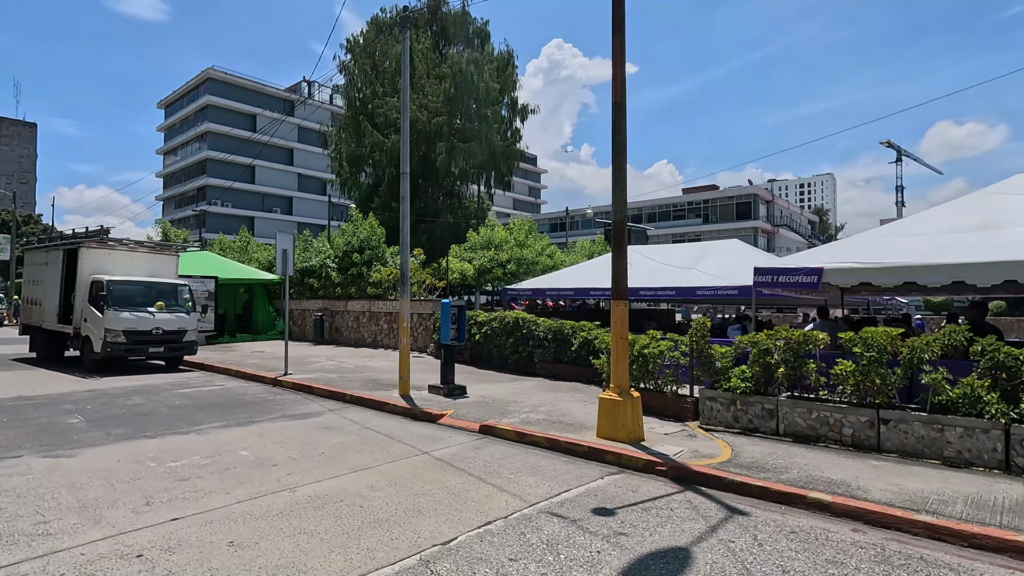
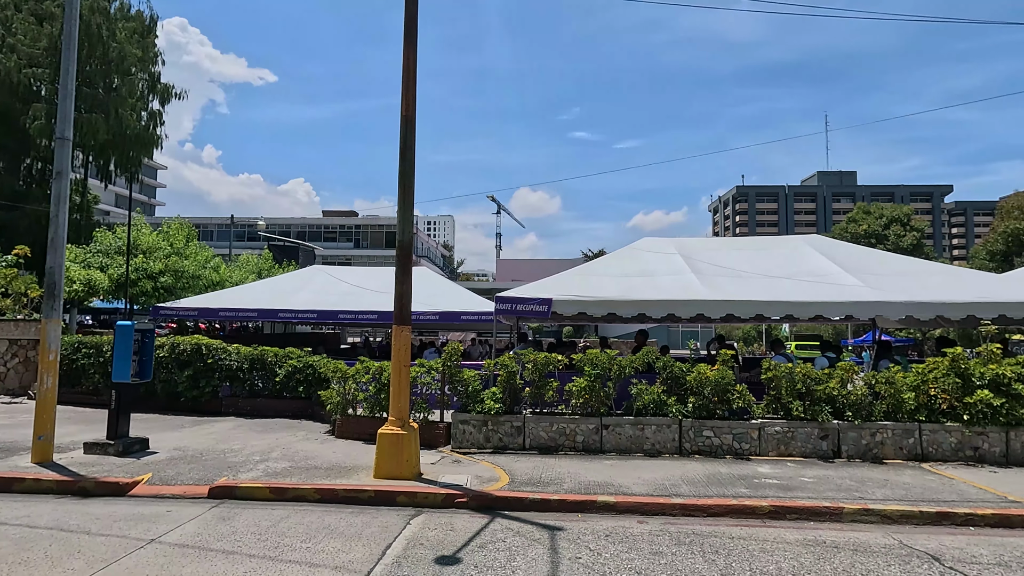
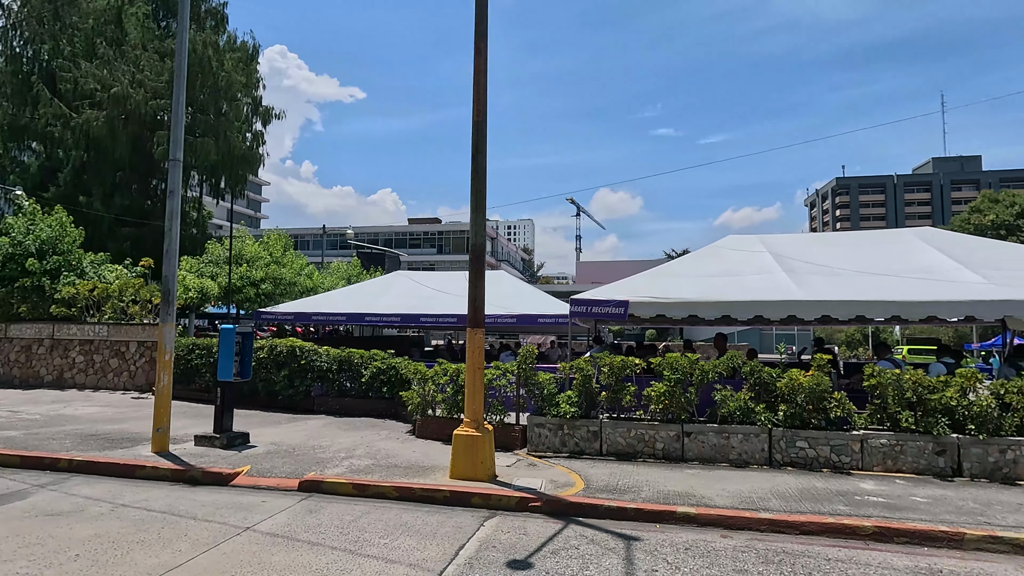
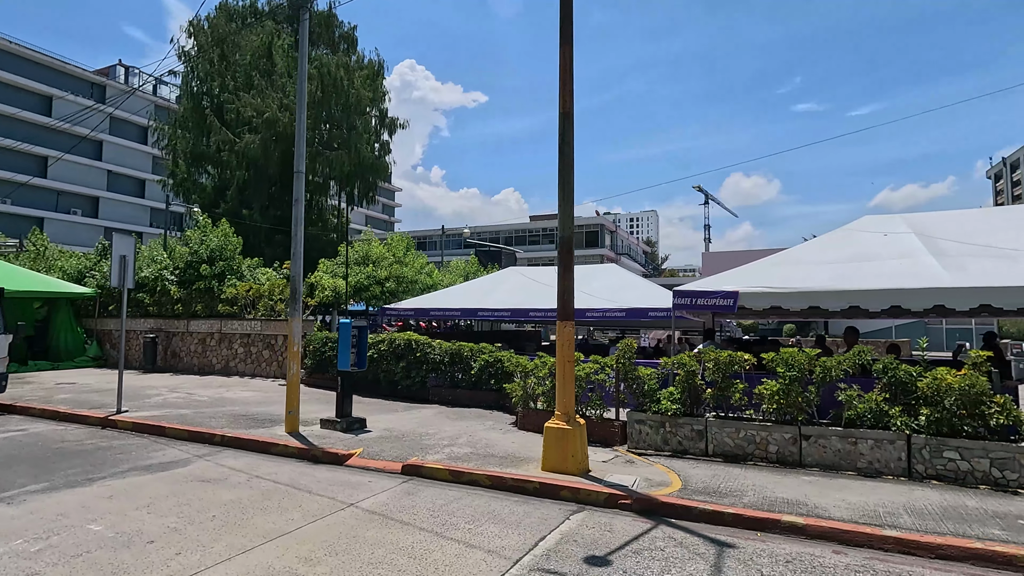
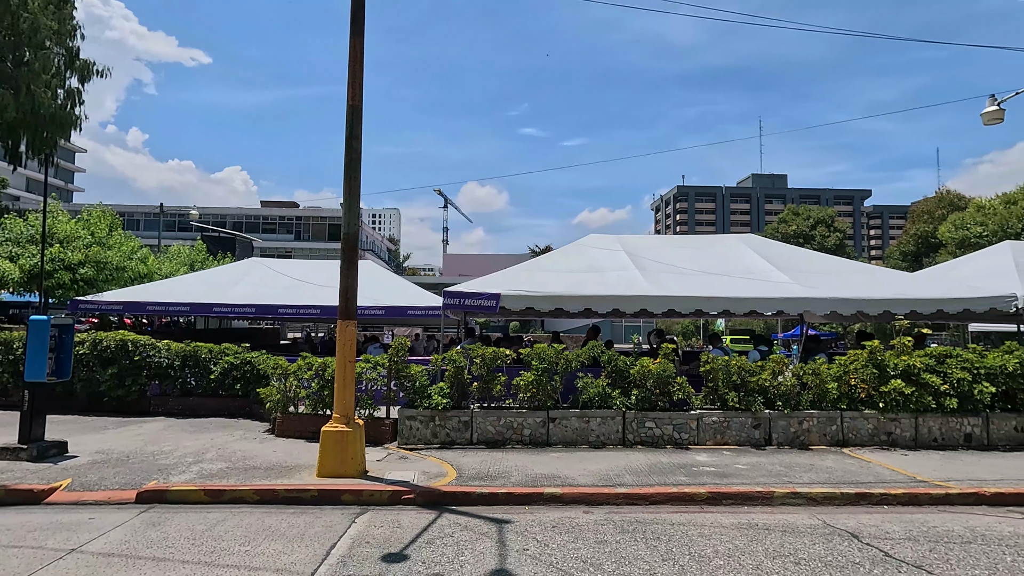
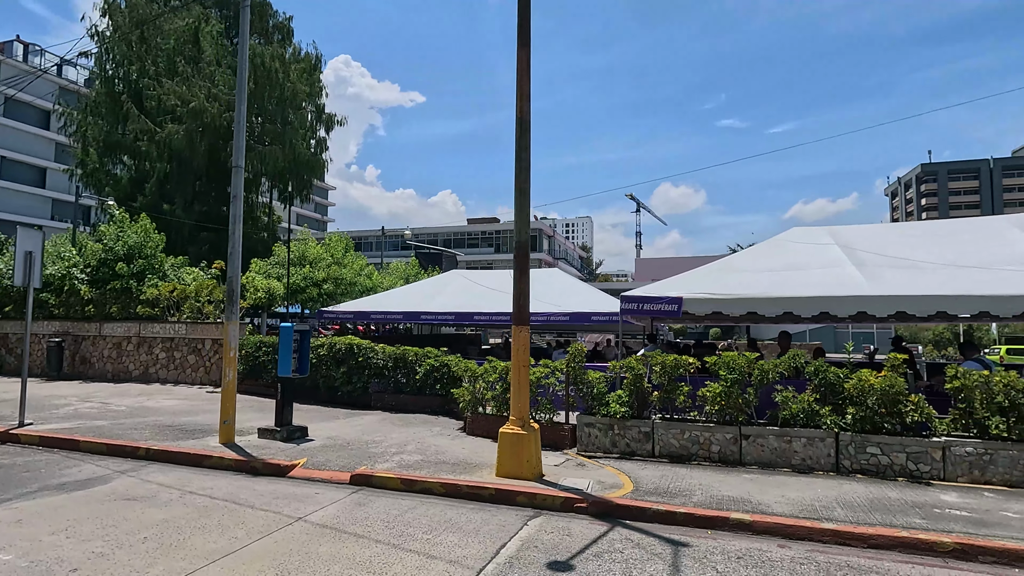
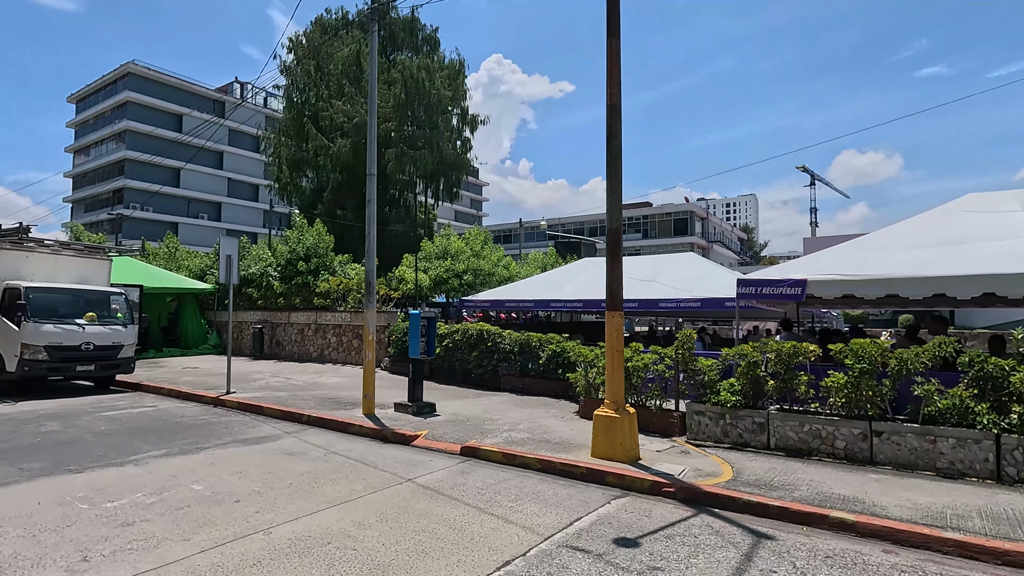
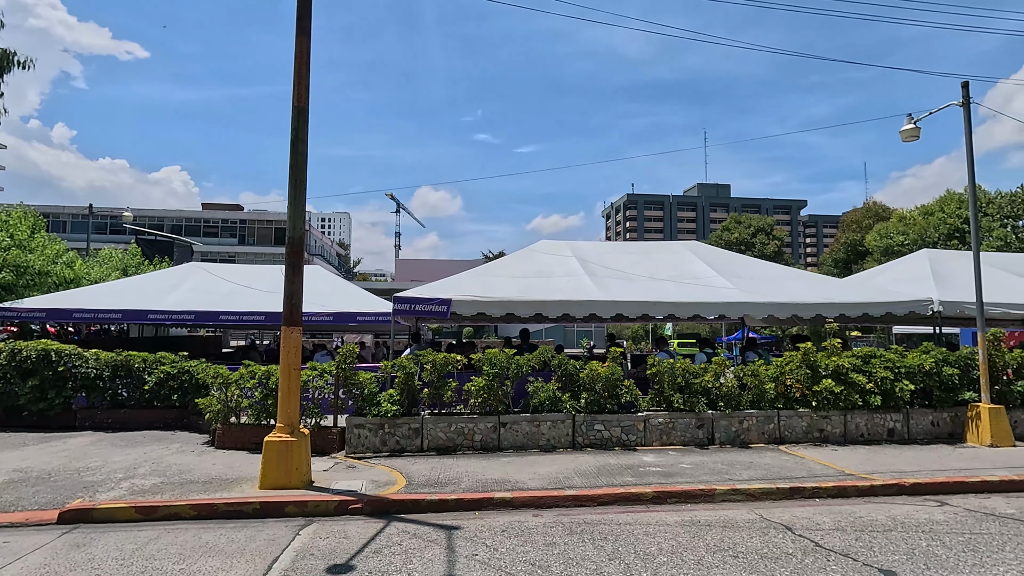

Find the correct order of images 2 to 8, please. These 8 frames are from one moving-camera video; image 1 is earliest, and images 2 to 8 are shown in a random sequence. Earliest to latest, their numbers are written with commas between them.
7, 4, 6, 3, 2, 5, 8
